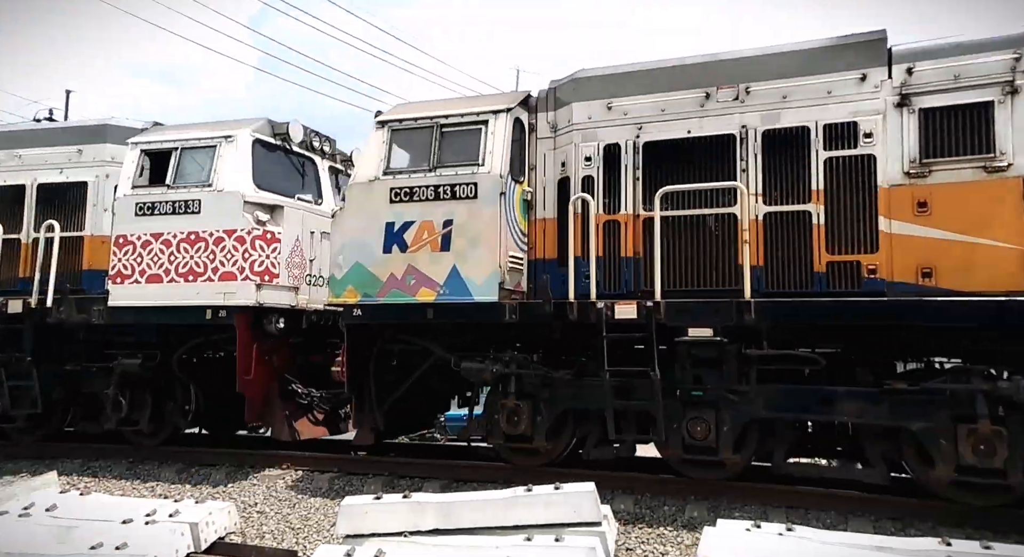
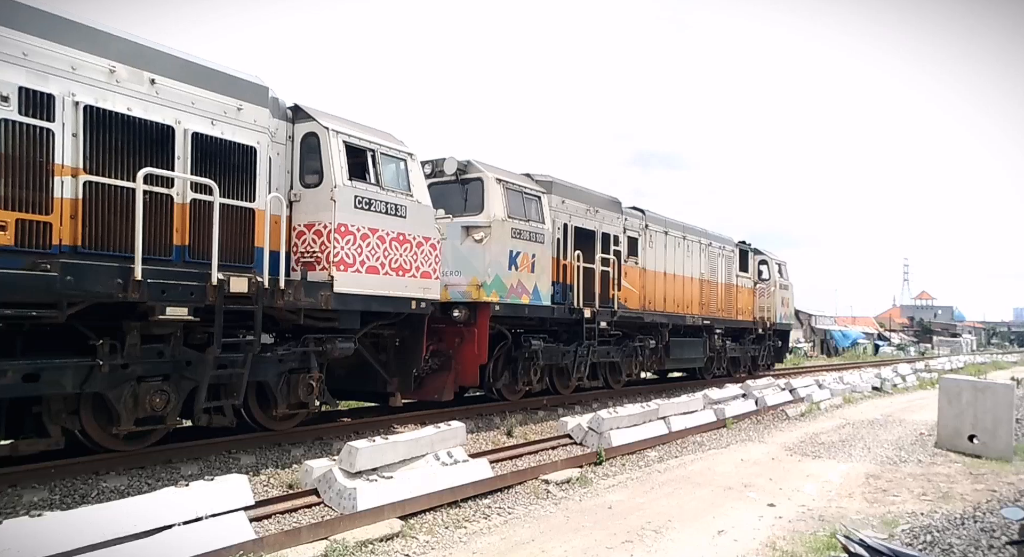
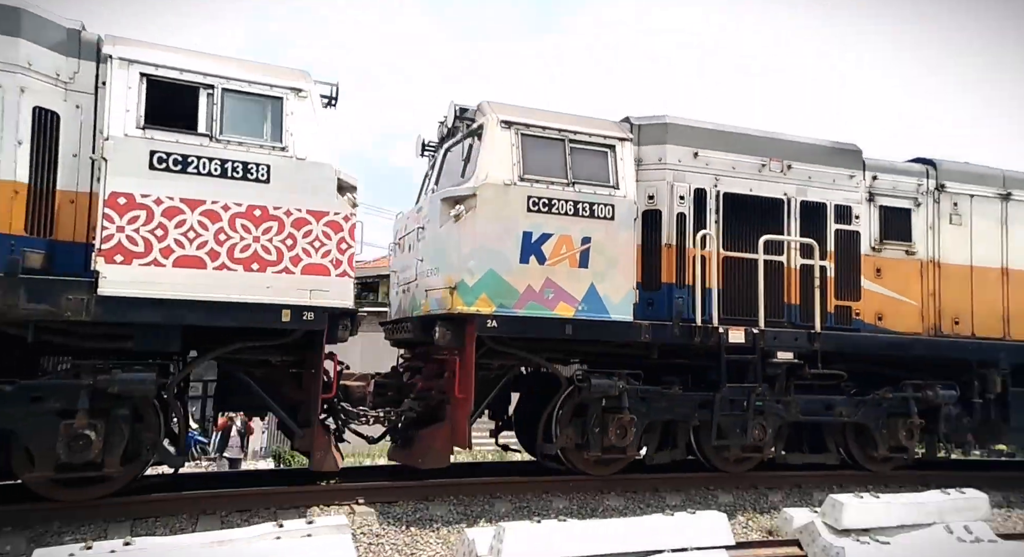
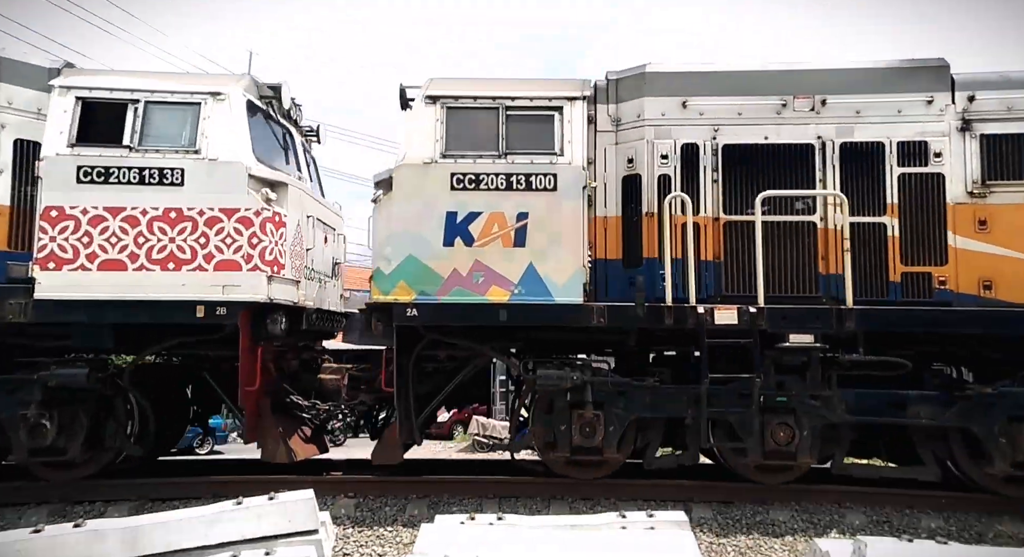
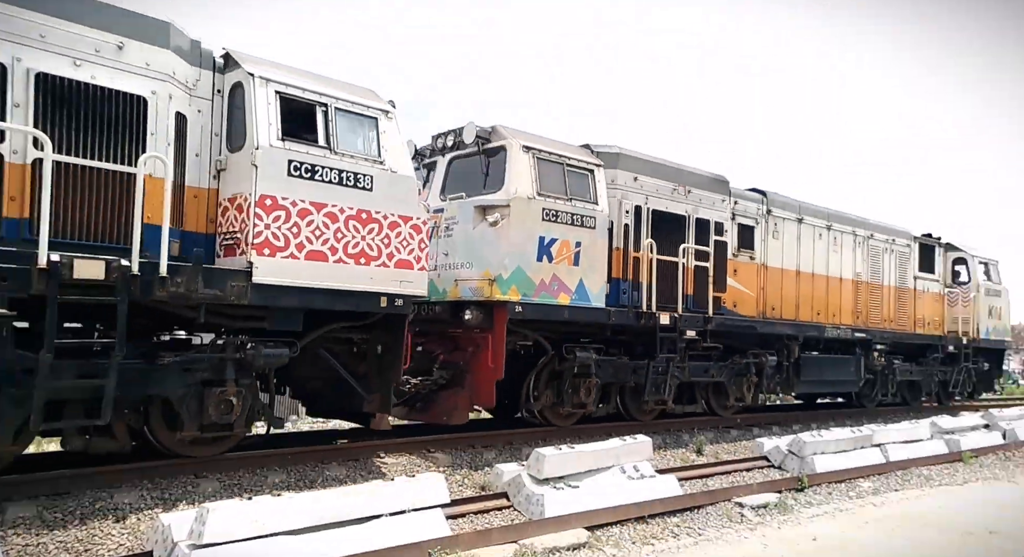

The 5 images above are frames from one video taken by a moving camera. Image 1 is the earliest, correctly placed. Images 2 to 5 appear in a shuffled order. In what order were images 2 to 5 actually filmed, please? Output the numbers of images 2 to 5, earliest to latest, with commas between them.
4, 3, 5, 2
